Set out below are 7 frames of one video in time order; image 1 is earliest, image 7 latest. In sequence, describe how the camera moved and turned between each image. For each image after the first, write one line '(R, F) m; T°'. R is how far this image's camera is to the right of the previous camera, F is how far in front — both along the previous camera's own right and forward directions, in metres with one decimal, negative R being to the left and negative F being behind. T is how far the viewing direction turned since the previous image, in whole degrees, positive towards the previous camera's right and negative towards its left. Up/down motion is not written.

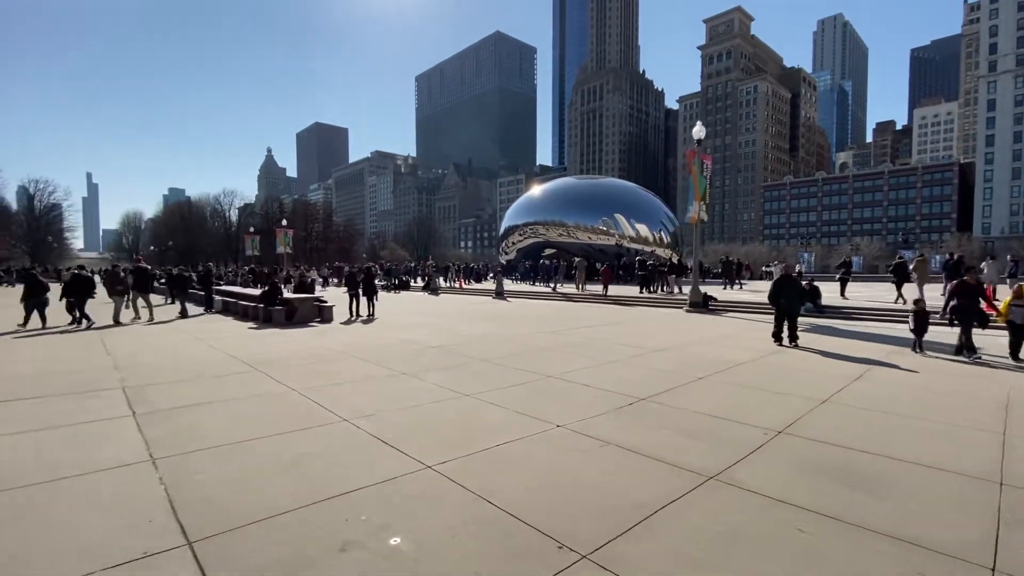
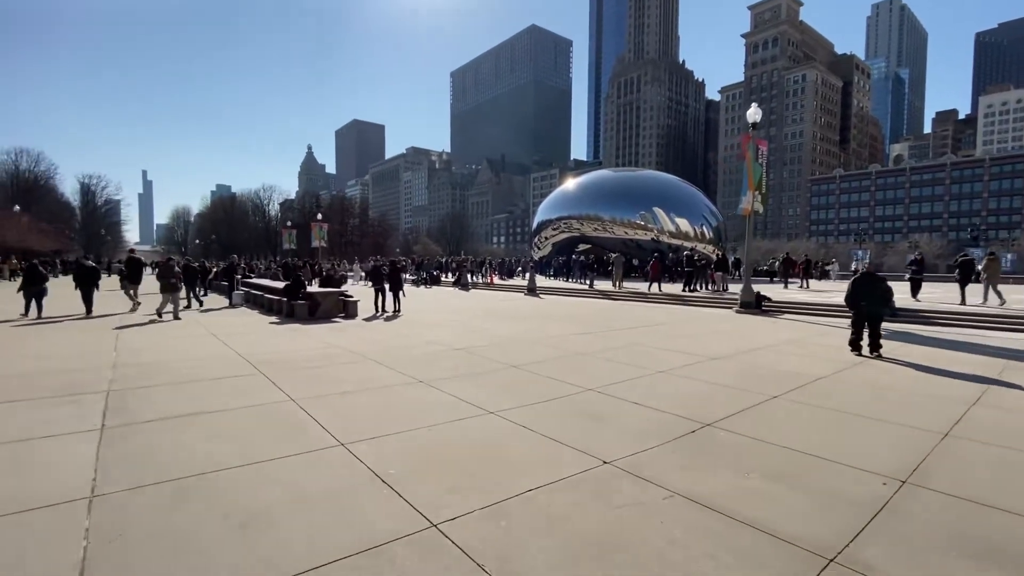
(0.0, +1.0) m; -4°
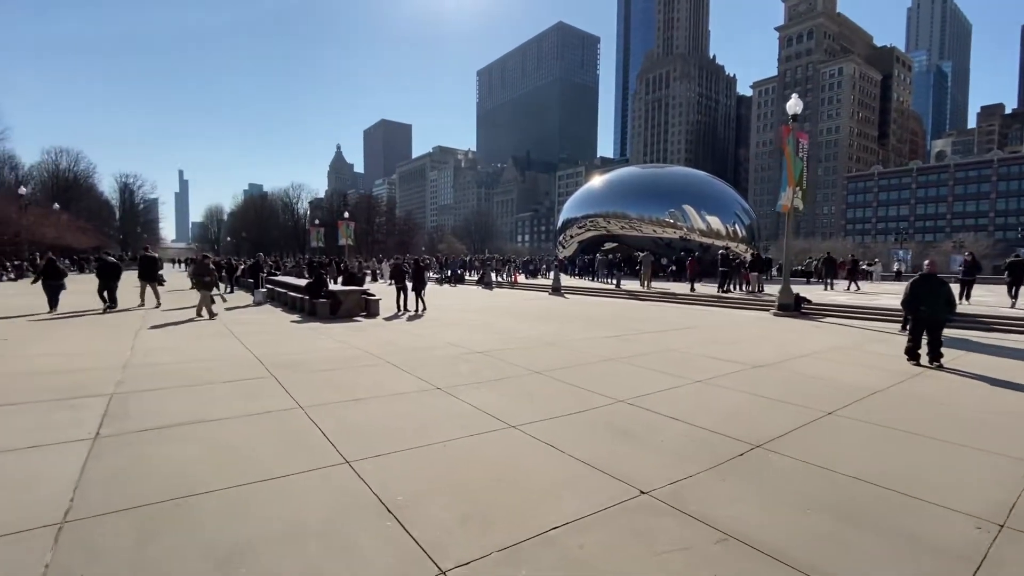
(0.0, +0.5) m; -3°
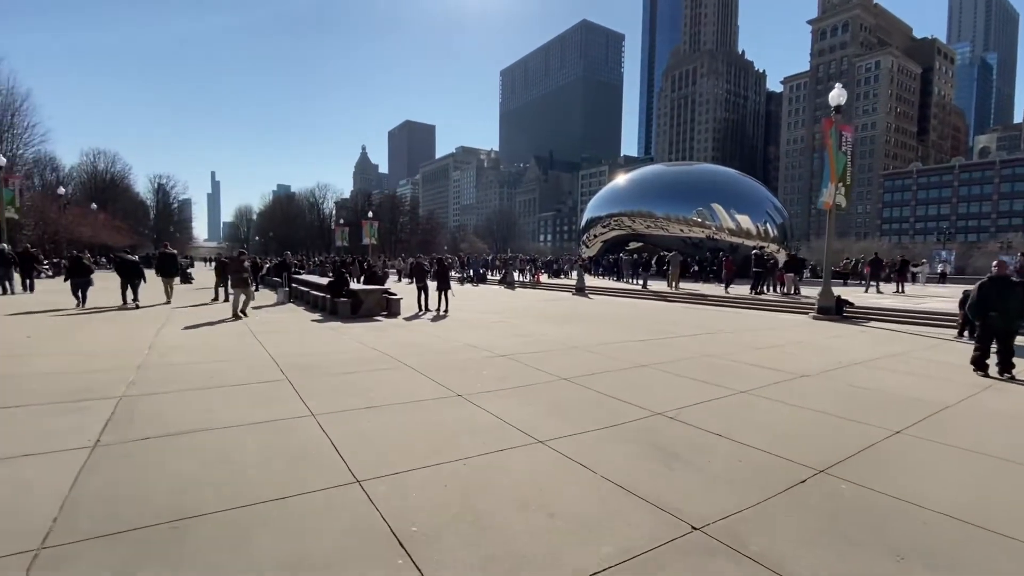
(-0.1, +0.4) m; -3°
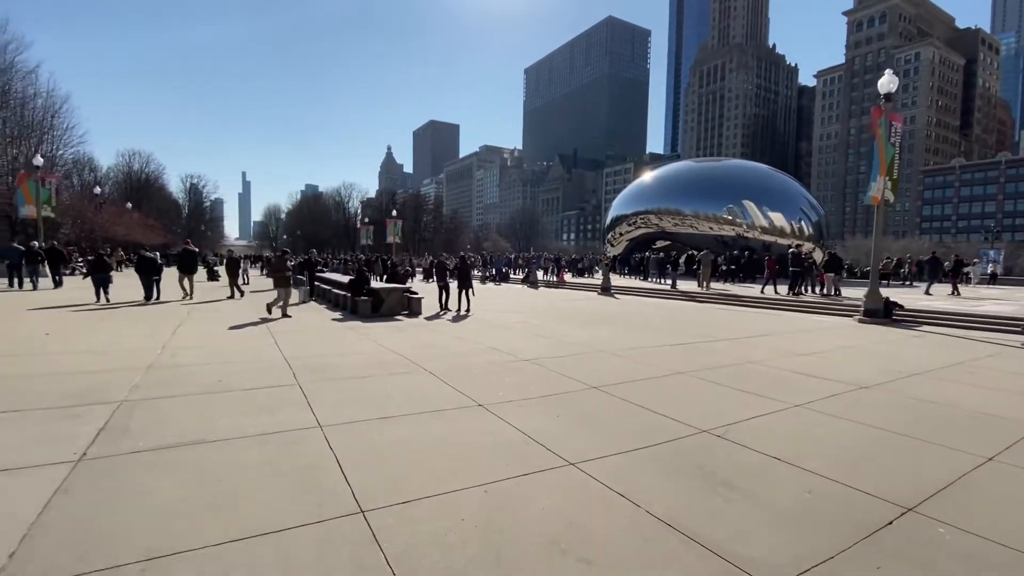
(0.0, +0.5) m; -3°
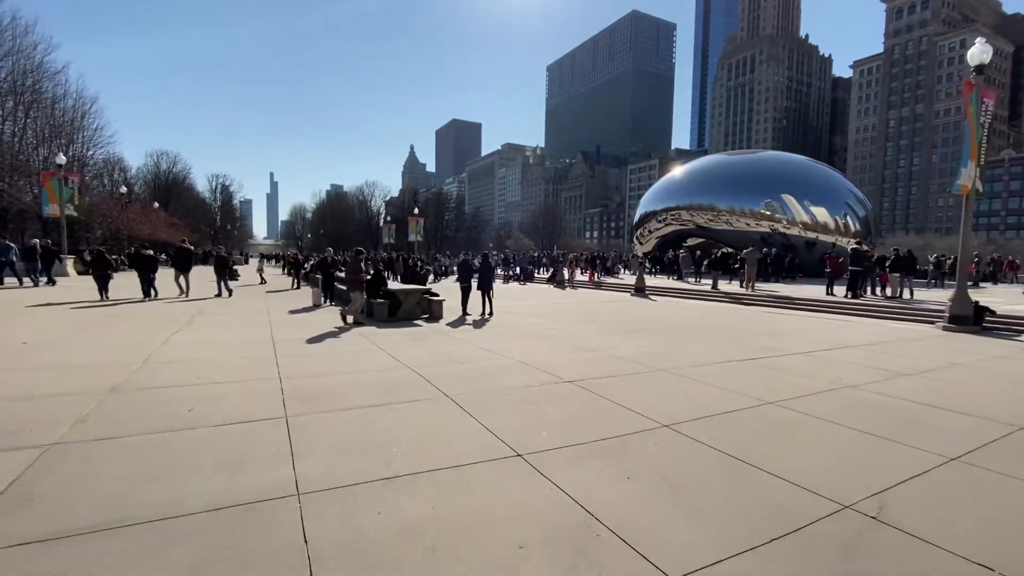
(-0.2, +1.2) m; -3°
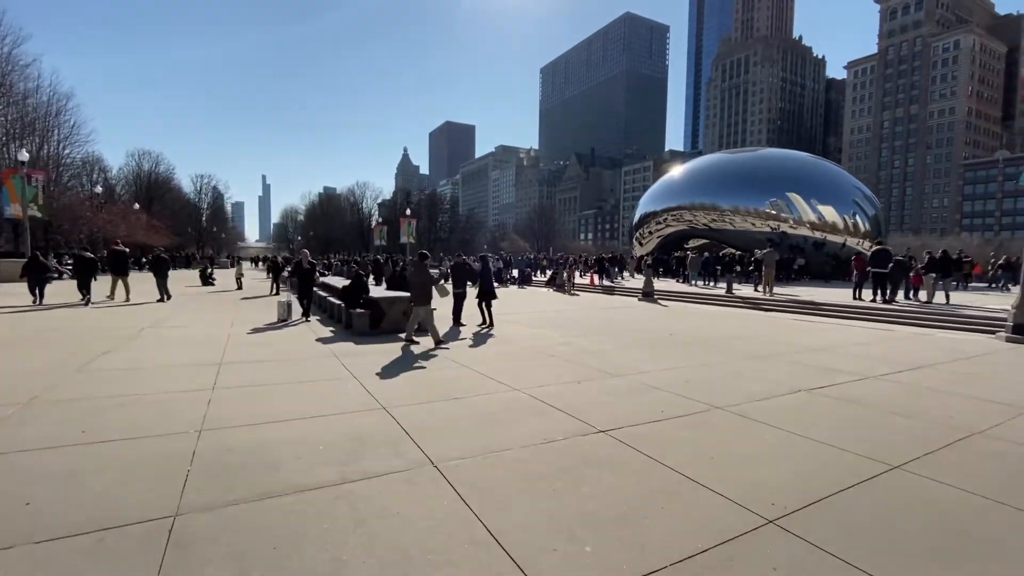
(-0.1, +1.5) m; +1°
